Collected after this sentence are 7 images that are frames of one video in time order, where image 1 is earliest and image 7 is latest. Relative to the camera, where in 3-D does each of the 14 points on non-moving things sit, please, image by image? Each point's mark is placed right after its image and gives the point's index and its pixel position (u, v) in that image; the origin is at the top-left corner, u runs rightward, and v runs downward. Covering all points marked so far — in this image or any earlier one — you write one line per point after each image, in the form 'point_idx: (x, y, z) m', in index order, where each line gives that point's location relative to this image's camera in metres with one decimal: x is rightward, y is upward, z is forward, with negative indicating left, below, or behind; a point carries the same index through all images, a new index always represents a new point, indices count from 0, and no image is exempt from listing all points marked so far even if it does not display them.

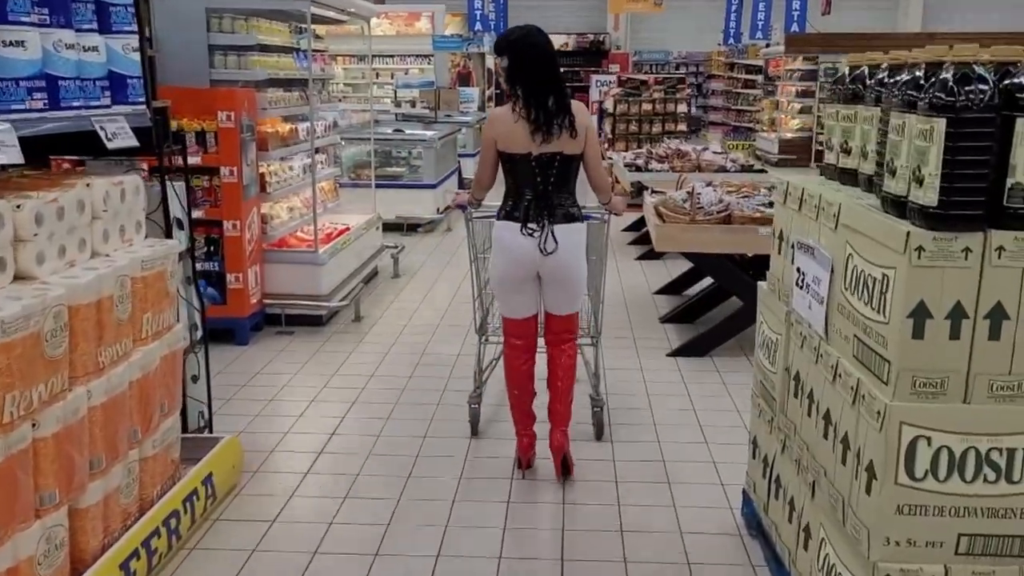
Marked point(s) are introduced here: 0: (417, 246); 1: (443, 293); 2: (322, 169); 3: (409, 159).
0: (-0.9, +0.4, +8.1) m
1: (-0.5, 0.0, +6.3) m
2: (-1.4, +0.9, +6.5) m
3: (-1.0, +1.3, +8.8) m
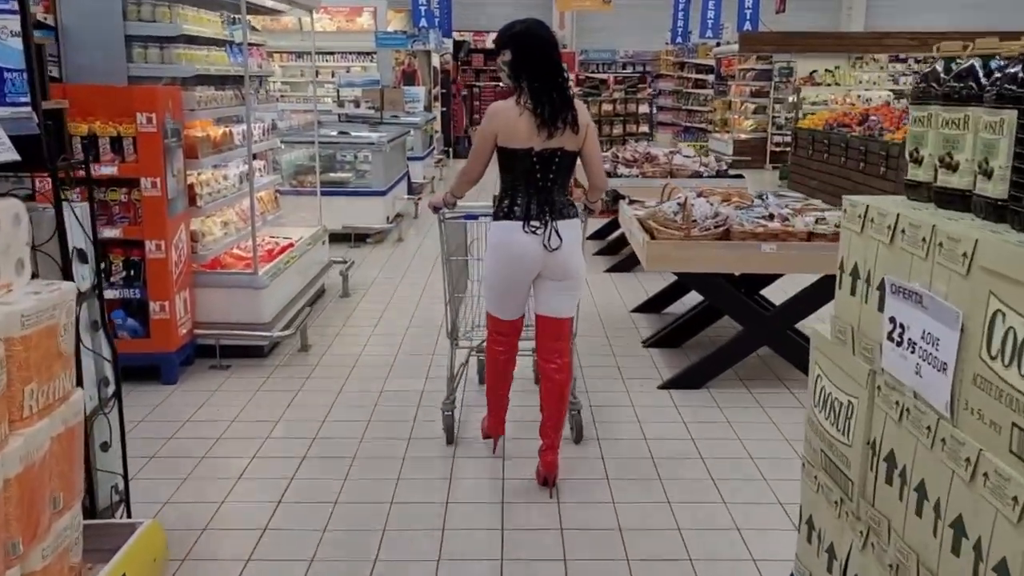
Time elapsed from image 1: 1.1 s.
0: (-1.2, +0.2, +7.4) m
1: (-0.7, -0.2, +5.7) m
2: (-1.7, +0.7, +5.8) m
3: (-1.4, +1.2, +8.1) m
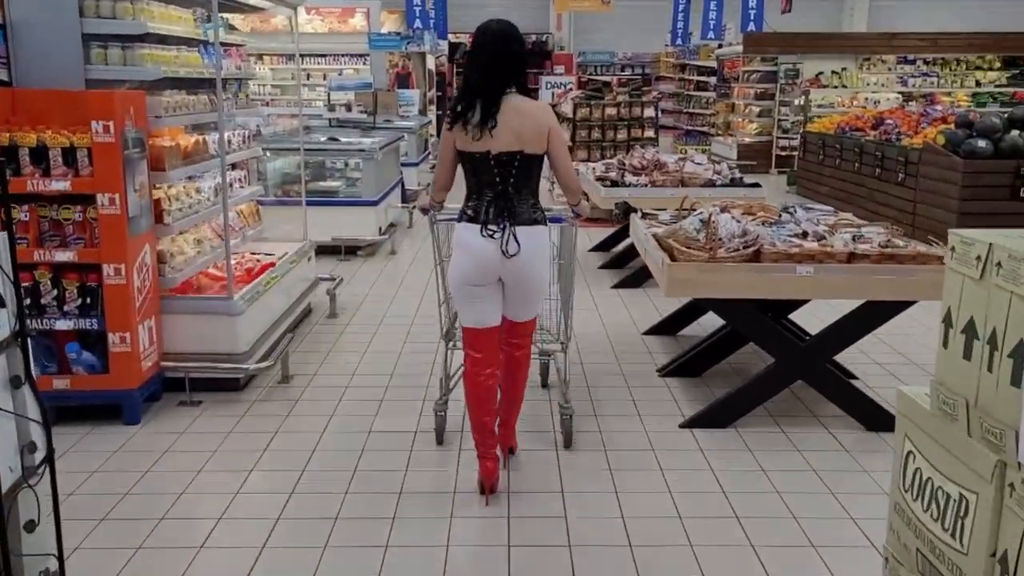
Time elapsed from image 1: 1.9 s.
0: (-1.2, +0.1, +6.9) m
1: (-0.7, -0.3, +5.3) m
2: (-1.6, +0.6, +5.3) m
3: (-1.4, +1.0, +7.6) m
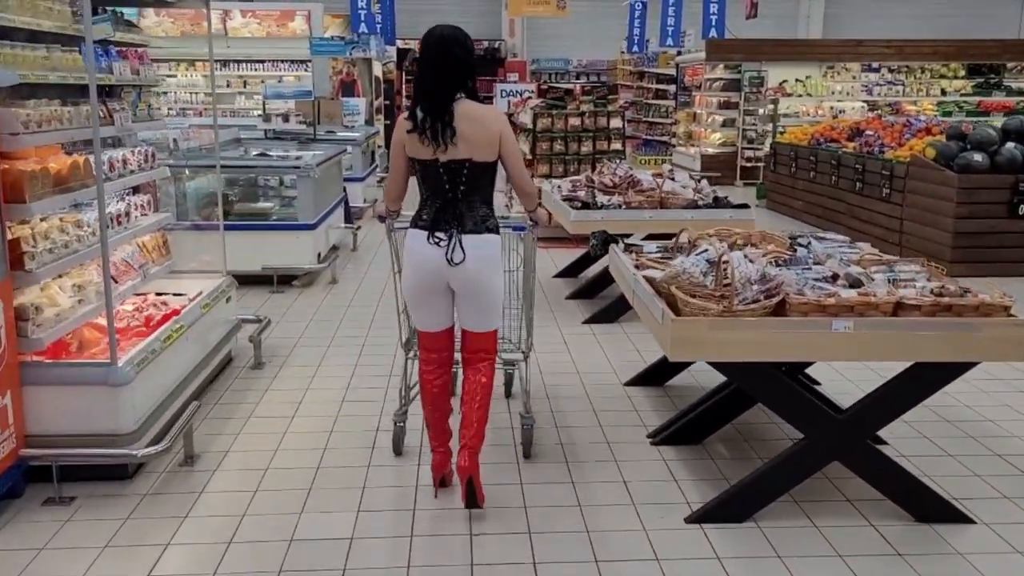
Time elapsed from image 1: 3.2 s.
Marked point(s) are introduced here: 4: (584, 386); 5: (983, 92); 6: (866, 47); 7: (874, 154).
0: (-1.5, -0.1, +6.1) m
1: (-0.9, -0.5, +4.4) m
2: (-1.9, +0.4, +4.4) m
3: (-1.8, +0.8, +6.7) m
4: (+0.4, -0.5, +4.5) m
5: (+7.6, +3.2, +14.3) m
6: (+5.4, +3.7, +13.4) m
7: (+3.4, +1.3, +8.4) m
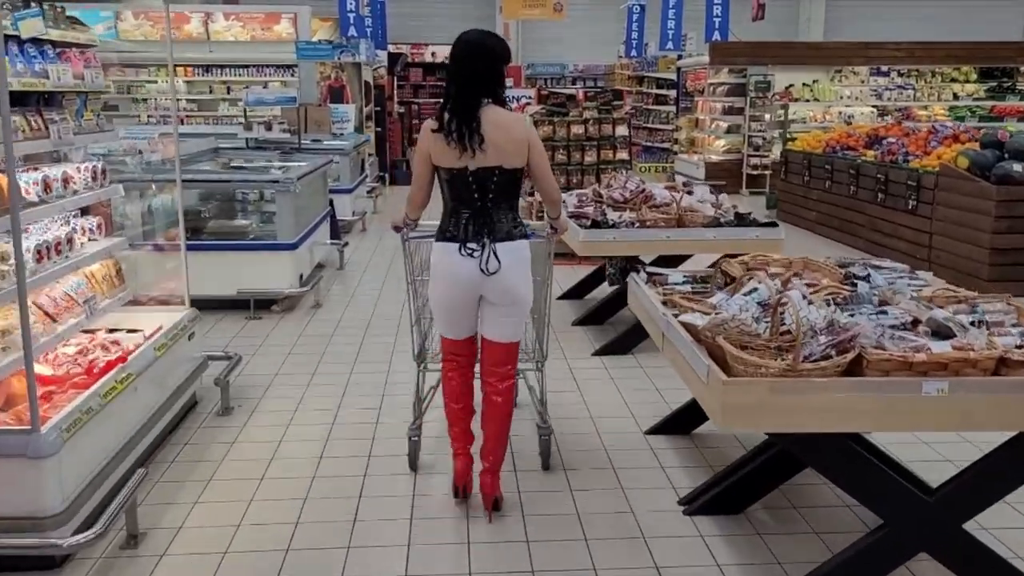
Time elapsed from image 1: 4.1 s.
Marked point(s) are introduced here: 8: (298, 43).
0: (-1.5, -0.3, +5.5) m
1: (-0.9, -0.7, +3.8) m
2: (-1.8, +0.2, +3.8) m
3: (-1.8, +0.6, +6.2) m
4: (+0.4, -0.6, +3.9) m
5: (+7.6, +3.0, +13.8) m
6: (+5.3, +3.5, +12.9) m
7: (+3.4, +1.1, +7.8) m
8: (-2.9, +3.3, +11.9) m
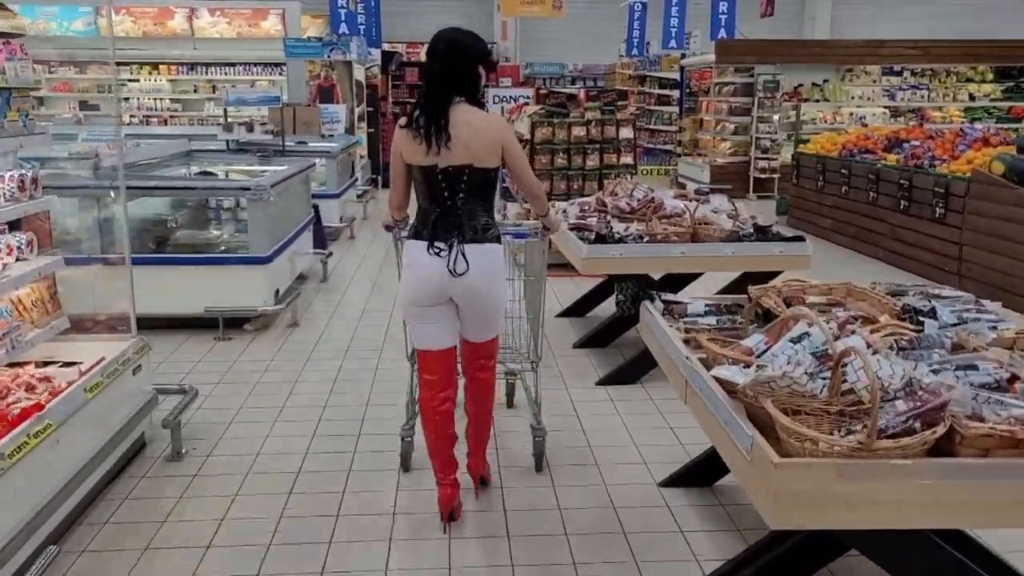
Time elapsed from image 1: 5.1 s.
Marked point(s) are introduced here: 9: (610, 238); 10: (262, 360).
0: (-1.5, -0.4, +4.9) m
1: (-0.9, -0.8, +3.3) m
2: (-1.9, +0.1, +3.3) m
3: (-1.8, +0.5, +5.6) m
4: (+0.4, -0.8, +3.4) m
5: (+7.5, +2.9, +13.3) m
6: (+5.3, +3.4, +12.4) m
7: (+3.4, +1.0, +7.3) m
8: (-2.9, +3.2, +11.4) m
9: (+0.5, +0.3, +4.5) m
10: (-1.4, -0.4, +5.1) m
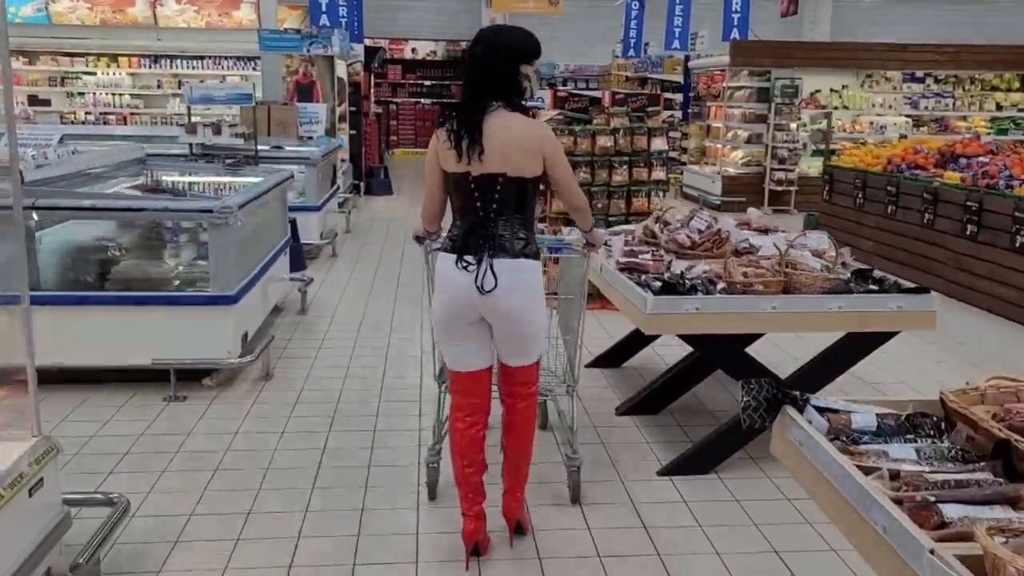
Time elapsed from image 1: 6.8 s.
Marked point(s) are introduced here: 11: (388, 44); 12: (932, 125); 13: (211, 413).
0: (-1.4, -0.7, +3.8) m
1: (-0.7, -1.0, +2.2) m
2: (-1.7, -0.1, +2.2) m
3: (-1.7, +0.2, +4.5) m
4: (+0.5, -1.0, +2.3) m
5: (+7.5, +2.6, +12.5) m
6: (+5.3, +3.1, +11.5) m
7: (+3.5, +0.7, +6.4) m
8: (-2.9, +3.0, +10.3) m
9: (+0.7, 0.0, +3.5) m
10: (-1.3, -0.6, +4.0) m
11: (-2.7, +5.2, +18.9) m
12: (+5.8, +2.2, +12.1) m
13: (-1.4, -0.6, +4.2) m
